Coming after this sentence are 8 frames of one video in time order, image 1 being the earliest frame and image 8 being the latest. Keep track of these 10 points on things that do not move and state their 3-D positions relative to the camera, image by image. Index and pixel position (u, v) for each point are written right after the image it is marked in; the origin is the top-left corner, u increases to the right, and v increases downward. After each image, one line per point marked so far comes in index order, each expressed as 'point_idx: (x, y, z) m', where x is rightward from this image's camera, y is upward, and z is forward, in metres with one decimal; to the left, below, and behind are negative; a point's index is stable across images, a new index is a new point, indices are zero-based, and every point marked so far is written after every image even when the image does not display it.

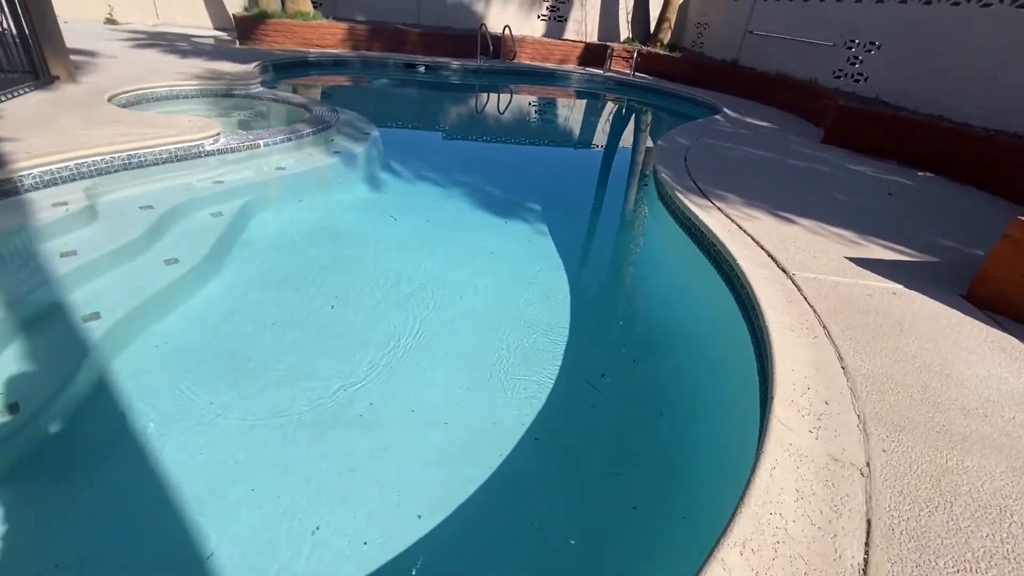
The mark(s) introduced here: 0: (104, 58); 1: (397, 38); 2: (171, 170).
0: (-5.6, +3.2, +6.7) m
1: (-2.4, +5.2, +10.1) m
2: (-2.6, +0.9, +3.8) m
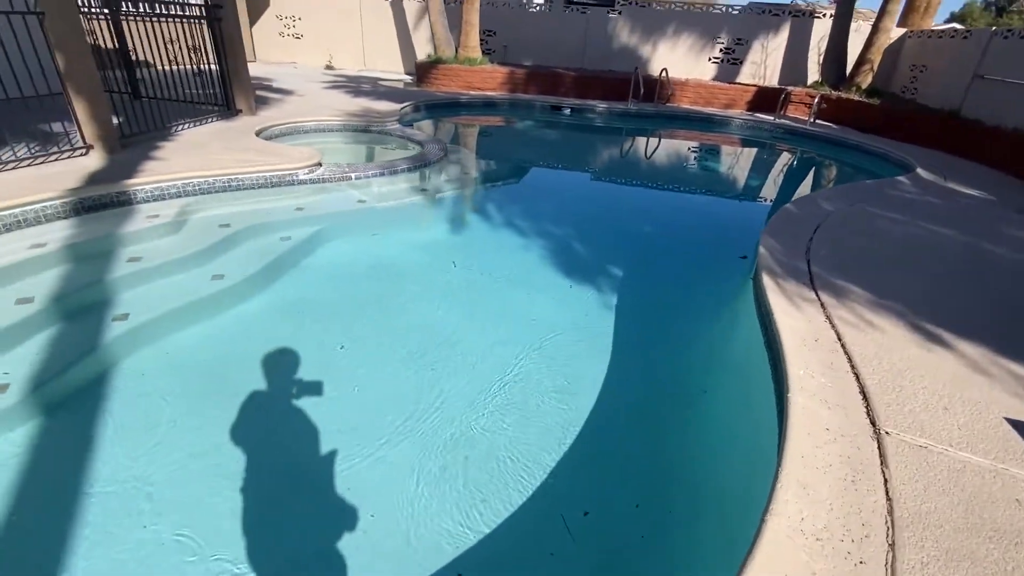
0: (-3.6, +3.2, +8.0) m
1: (+0.8, +4.4, +10.3) m
2: (-2.1, +0.8, +4.2) m
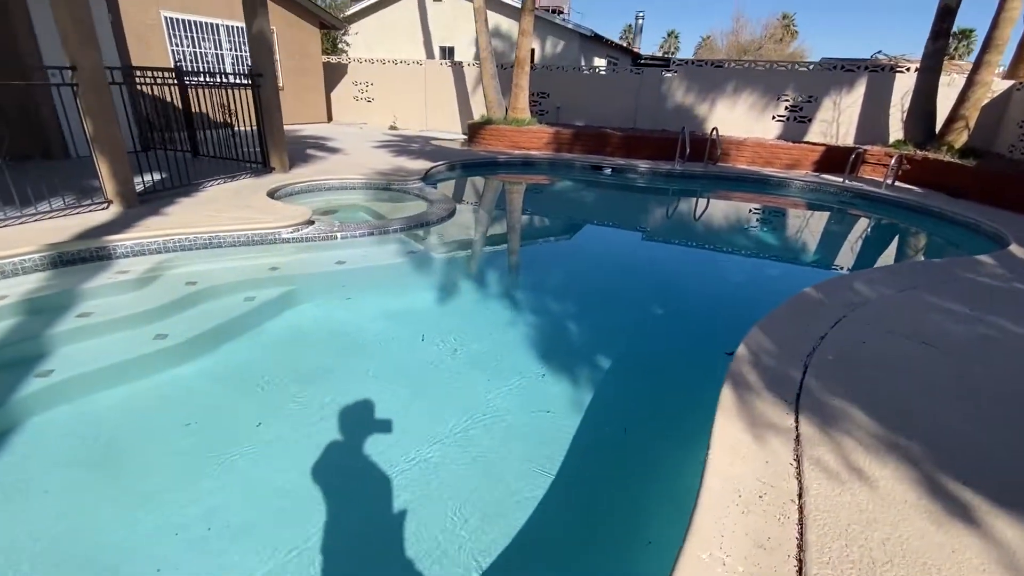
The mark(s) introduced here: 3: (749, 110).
0: (-3.0, +2.3, +8.4) m
1: (+1.8, +3.1, +10.1) m
2: (-2.3, +0.3, +4.1) m
3: (+5.1, +3.8, +10.5) m
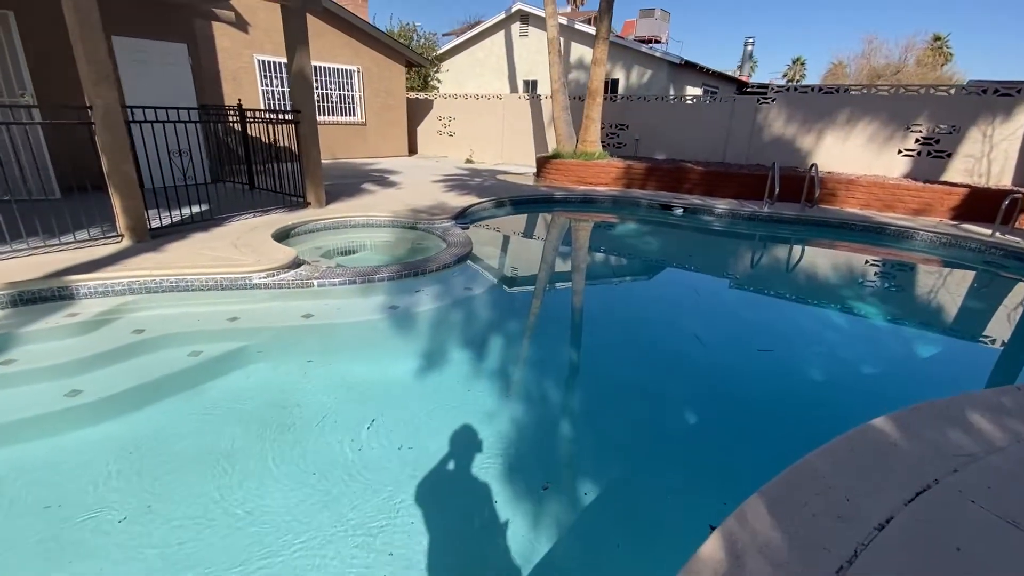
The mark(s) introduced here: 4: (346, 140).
0: (-2.0, +1.7, +8.3) m
1: (+3.0, +2.0, +8.9) m
2: (-2.4, -0.1, +3.9) m
3: (+6.3, +2.6, +8.7) m
4: (-4.0, +3.6, +11.9) m
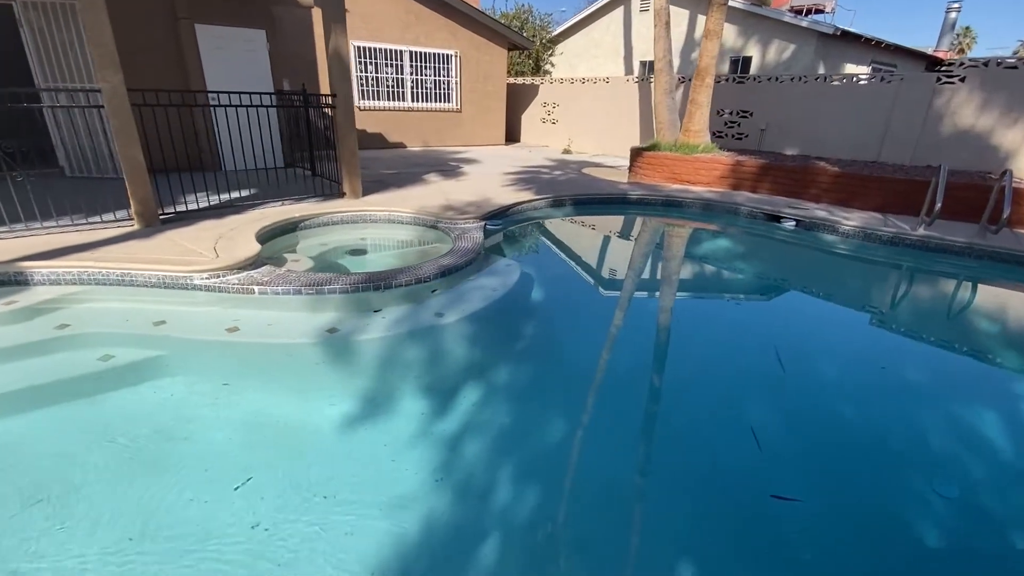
0: (-1.0, +1.7, +7.7) m
1: (+4.1, +1.6, +7.0) m
2: (-2.6, -0.1, +3.6) m
3: (+7.3, +1.8, +5.9) m
4: (-1.7, +3.8, +11.6) m
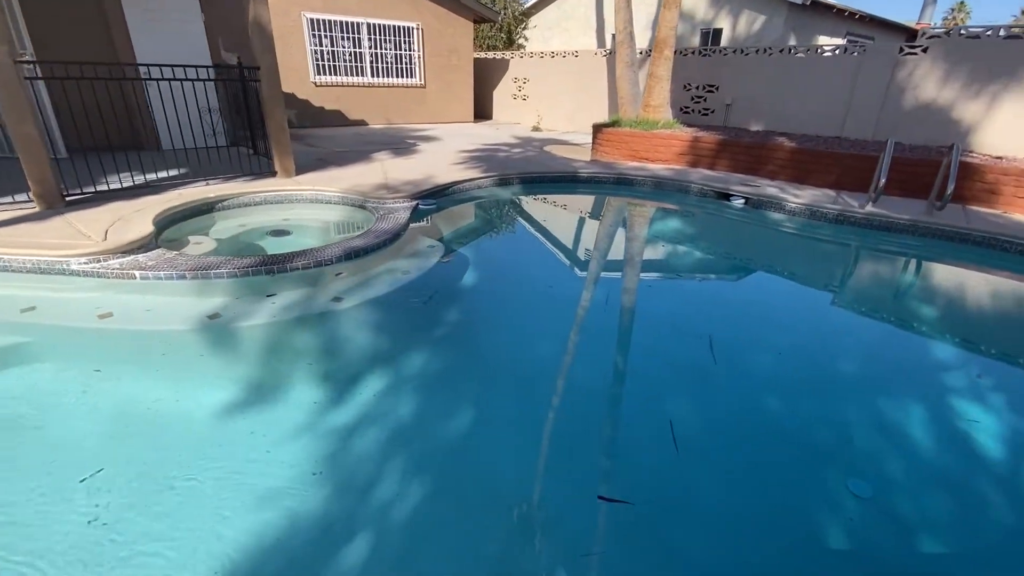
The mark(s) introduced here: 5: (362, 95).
0: (-1.7, +2.0, +7.4) m
1: (+3.4, +1.8, +6.7) m
2: (-3.3, +0.1, +3.4) m
3: (+6.6, +2.0, +5.7) m
4: (-2.5, +4.2, +11.2) m
5: (-3.3, +4.2, +10.6) m
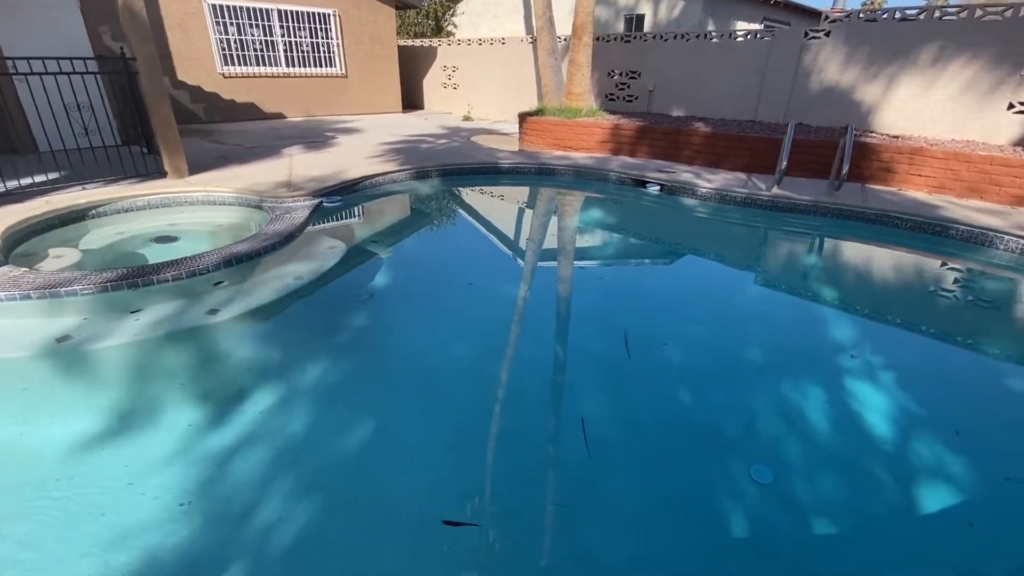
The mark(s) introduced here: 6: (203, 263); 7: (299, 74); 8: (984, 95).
0: (-2.9, +1.9, +7.0) m
1: (+2.2, +2.1, +6.8) m
2: (-4.0, -0.1, +2.9) m
3: (+5.5, +2.4, +6.0) m
4: (-4.1, +4.2, +10.7) m
5: (-4.8, +4.1, +10.1) m
6: (-2.3, +0.3, +3.7) m
7: (-4.5, +4.5, +10.3) m
8: (+5.6, +2.3, +5.8) m
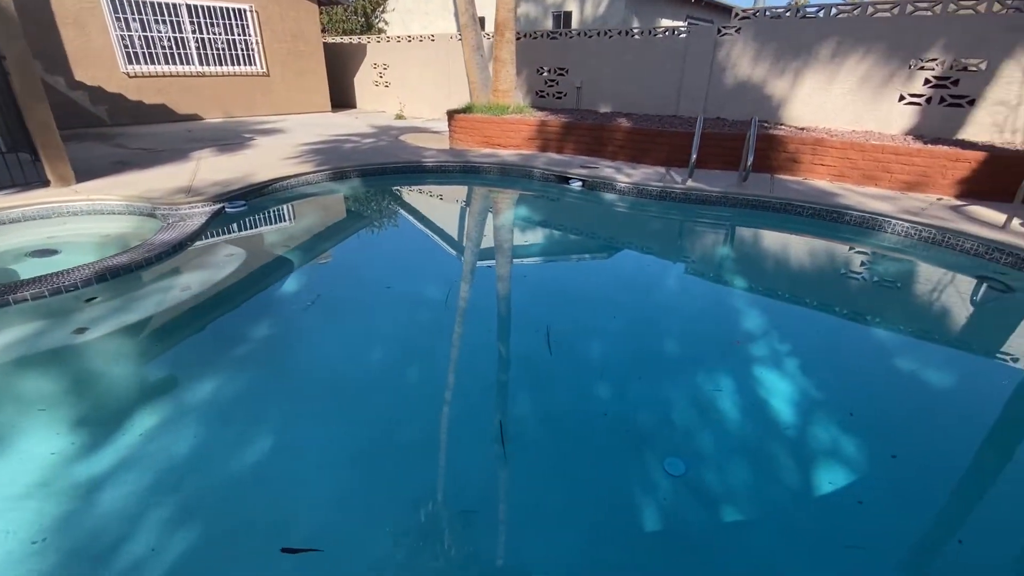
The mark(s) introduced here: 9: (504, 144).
0: (-3.9, +1.8, +6.6) m
1: (+1.2, +2.1, +6.9) m
2: (-4.6, -0.3, +2.5) m
3: (+4.5, +2.6, +6.3) m
4: (-5.6, +4.0, +10.2) m
5: (-6.2, +3.9, +9.5) m
6: (-2.9, +0.1, +3.4) m
7: (-5.9, +4.3, +9.7) m
8: (+4.7, +2.5, +6.2) m
9: (-0.1, +2.2, +7.6) m
